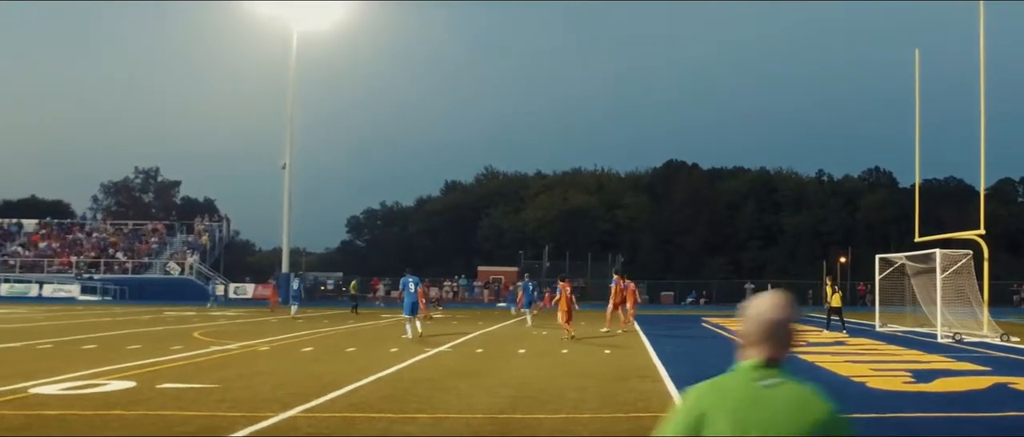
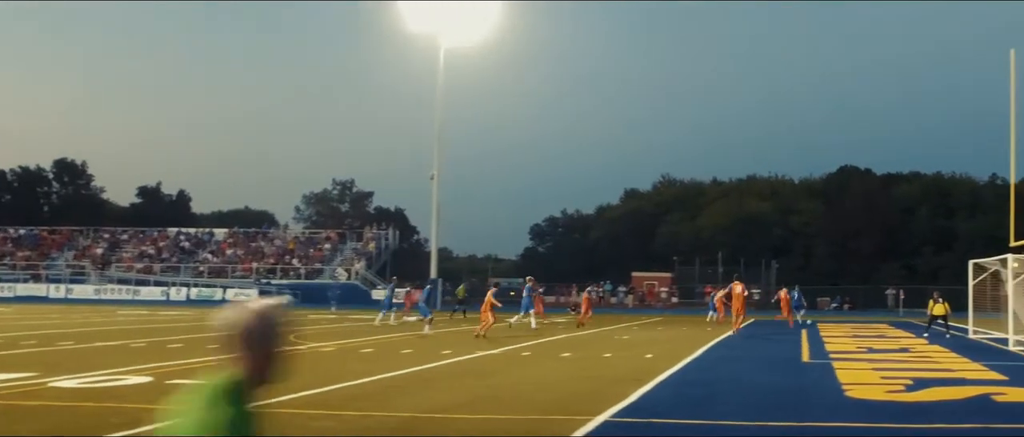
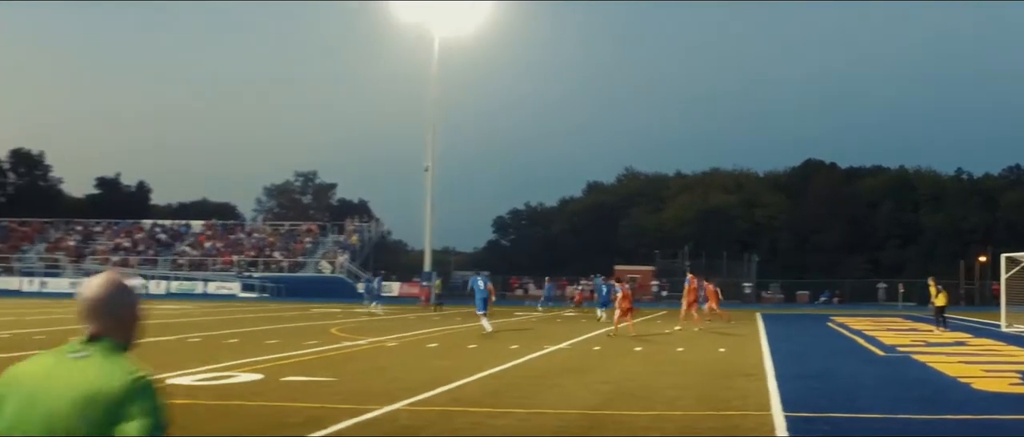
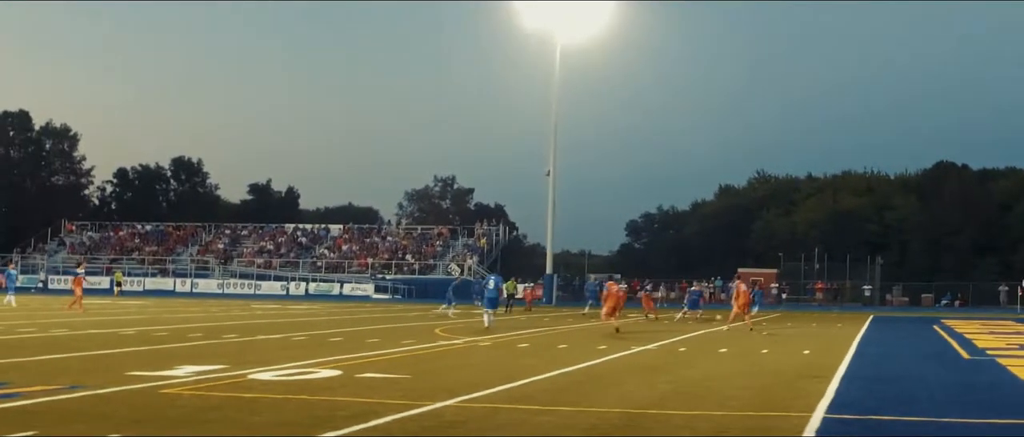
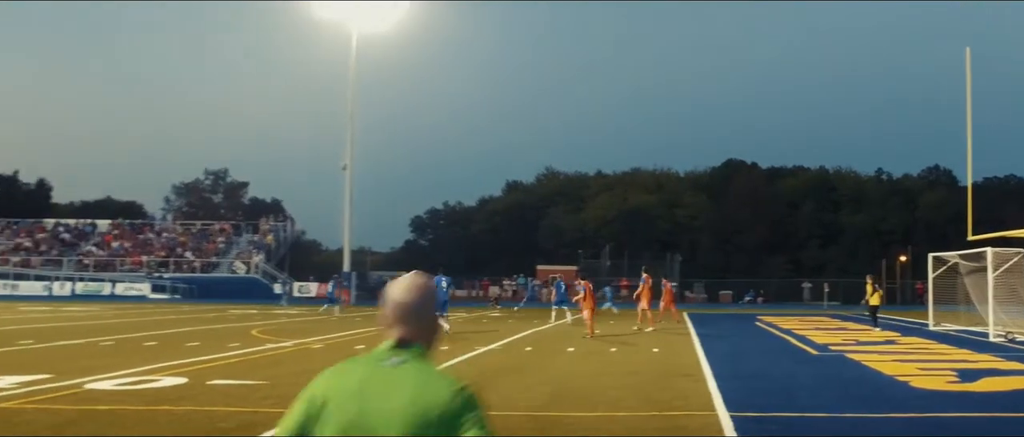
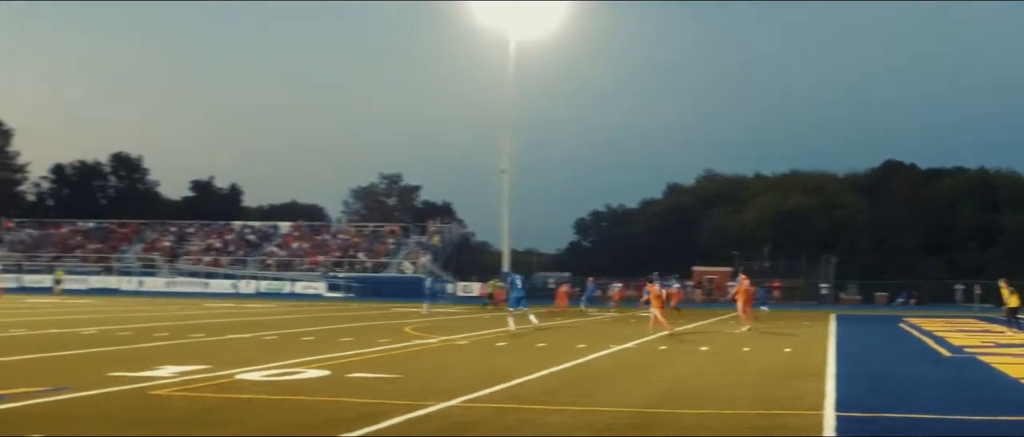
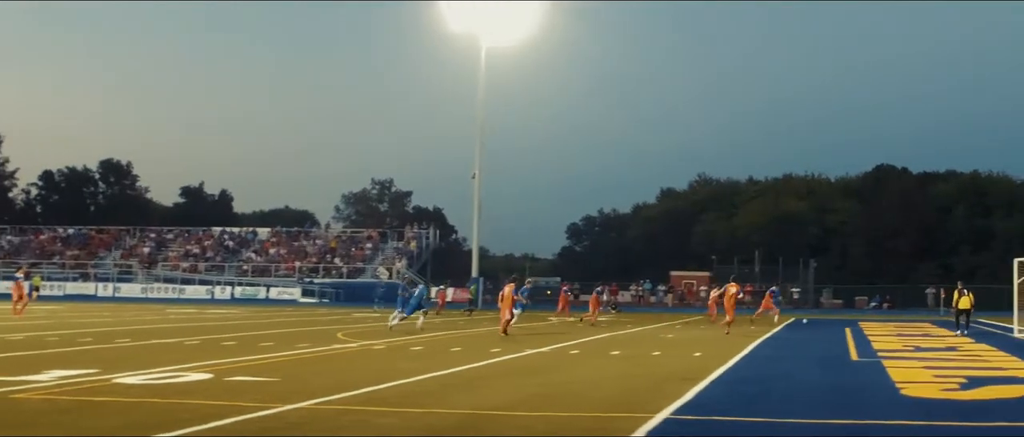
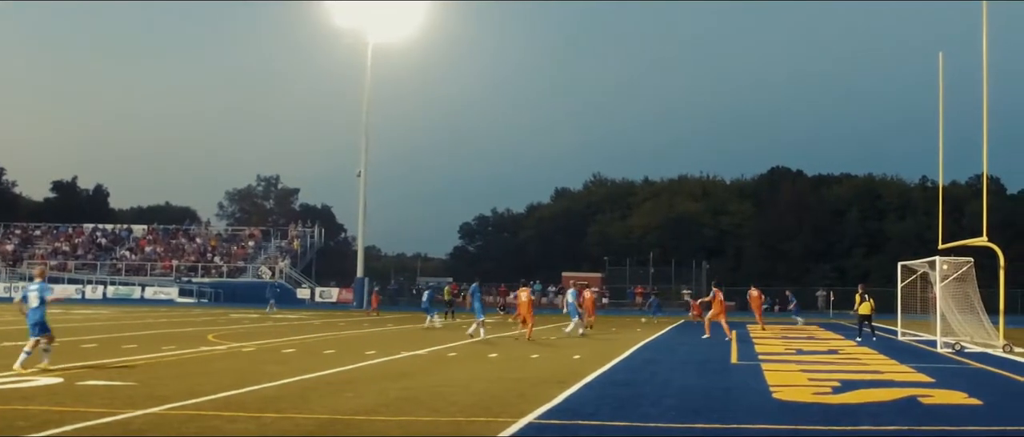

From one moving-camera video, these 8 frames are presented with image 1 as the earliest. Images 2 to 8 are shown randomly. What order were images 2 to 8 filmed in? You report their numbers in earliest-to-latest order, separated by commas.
5, 3, 6, 4, 7, 2, 8
